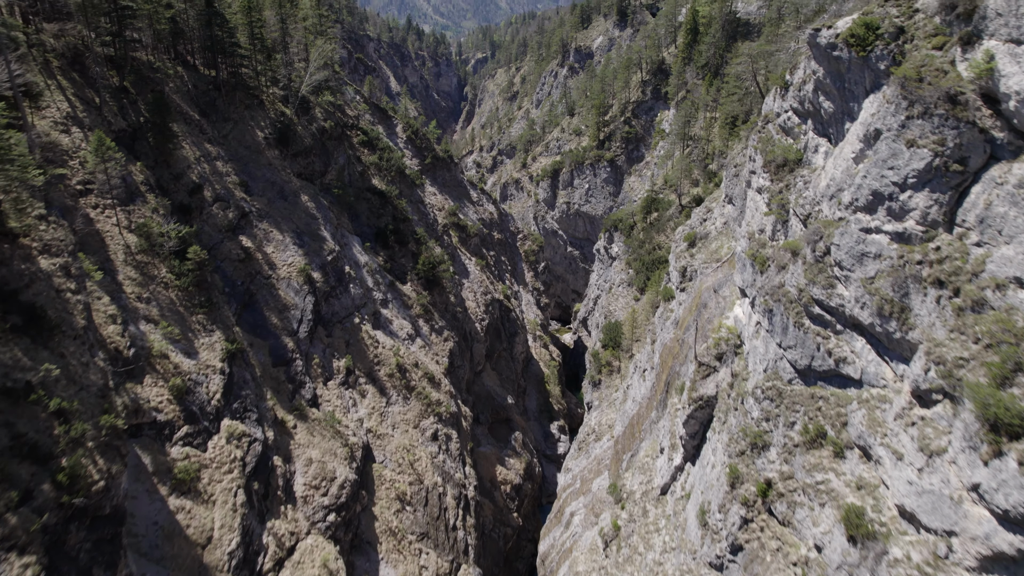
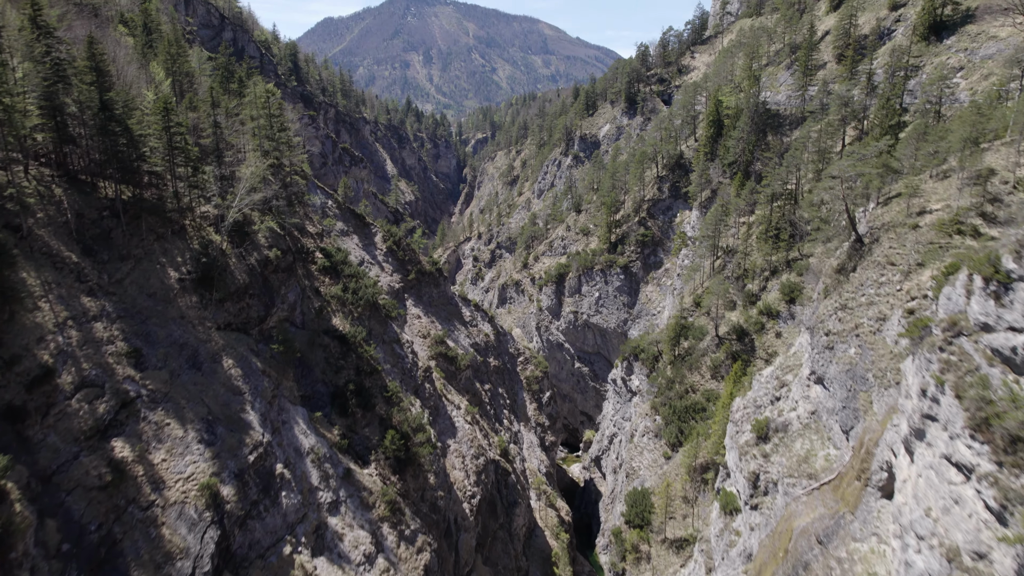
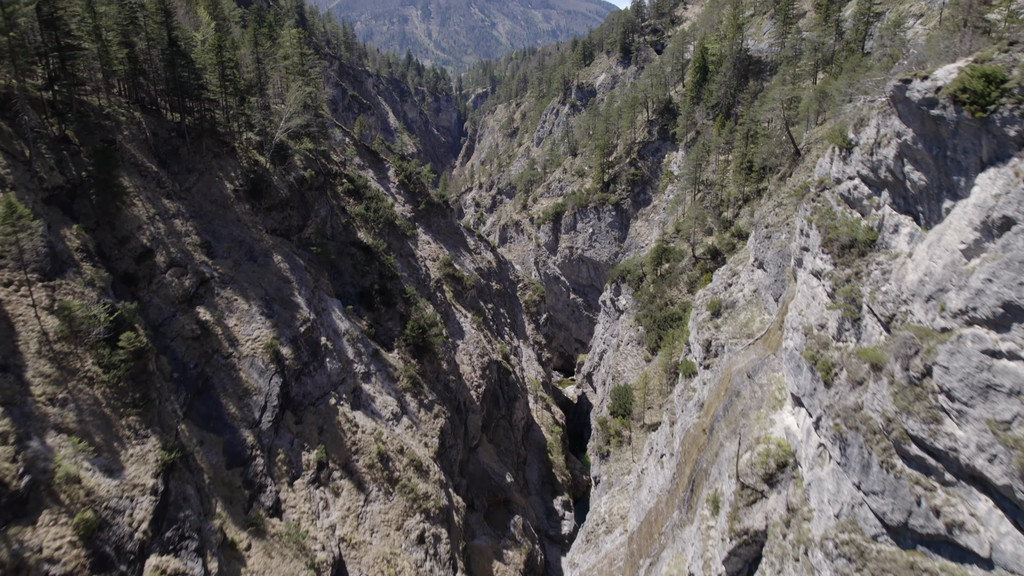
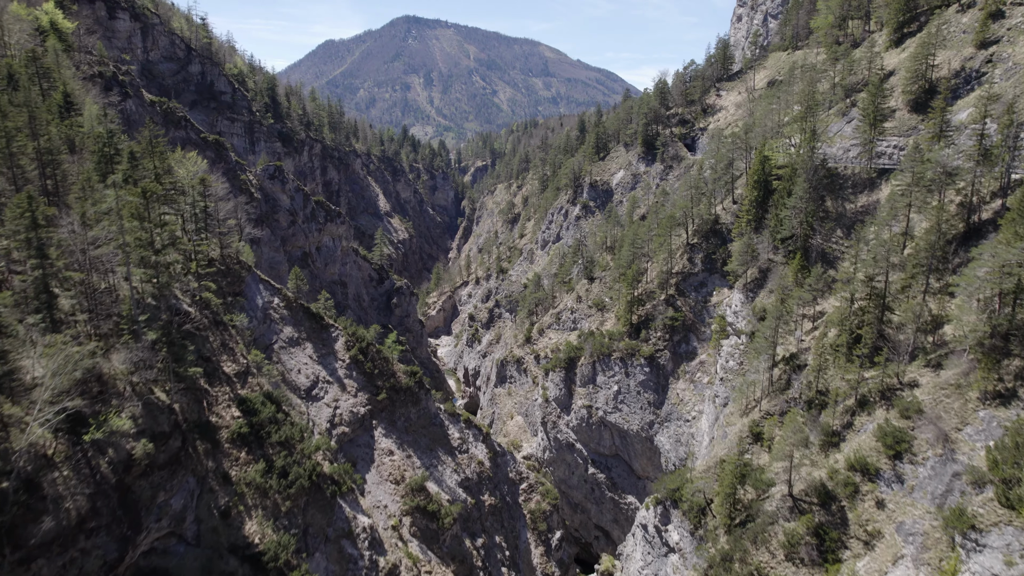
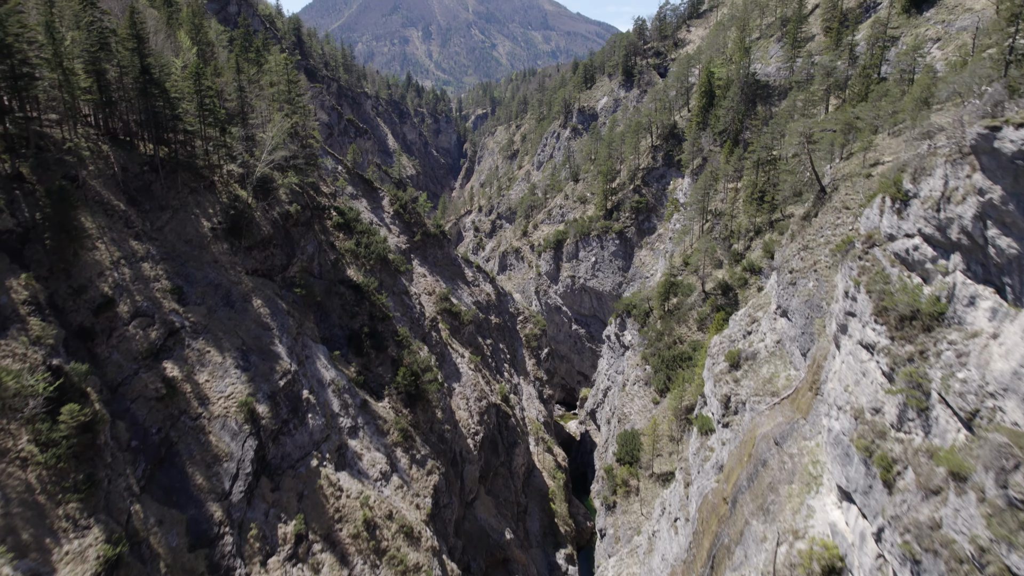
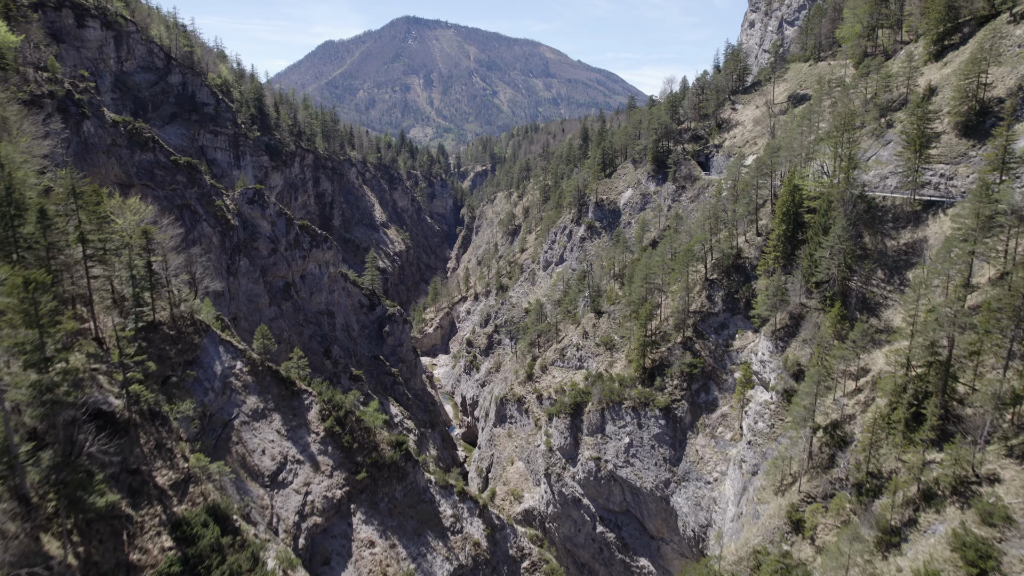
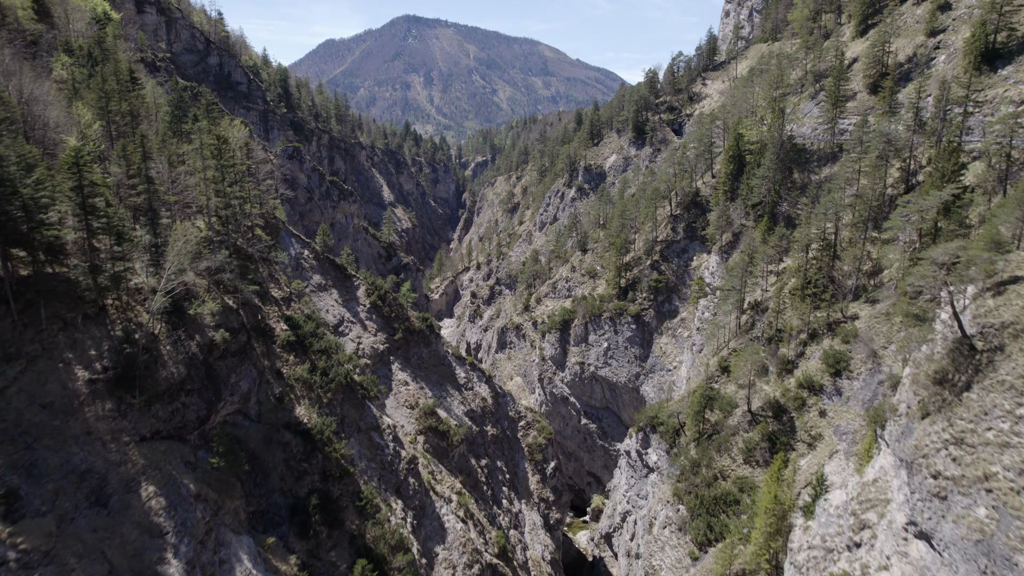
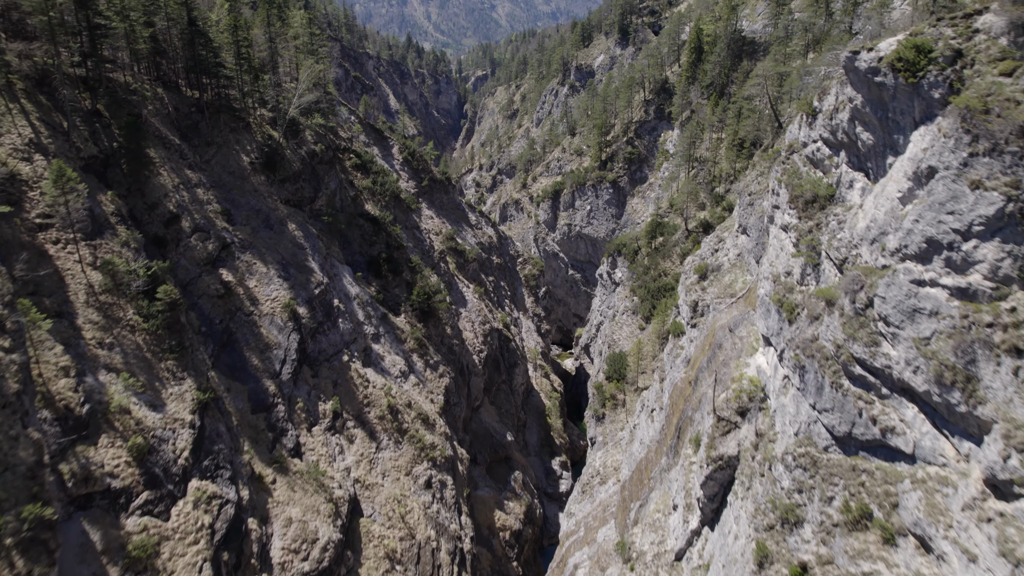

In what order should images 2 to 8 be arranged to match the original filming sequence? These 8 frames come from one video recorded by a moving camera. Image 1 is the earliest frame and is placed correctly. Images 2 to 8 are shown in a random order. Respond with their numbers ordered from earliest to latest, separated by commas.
8, 3, 5, 2, 7, 4, 6
